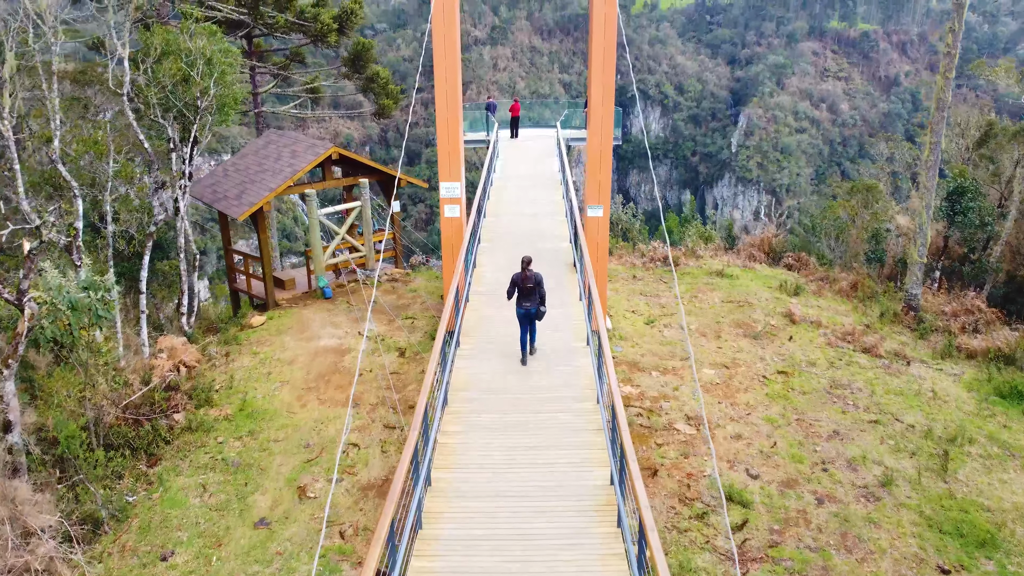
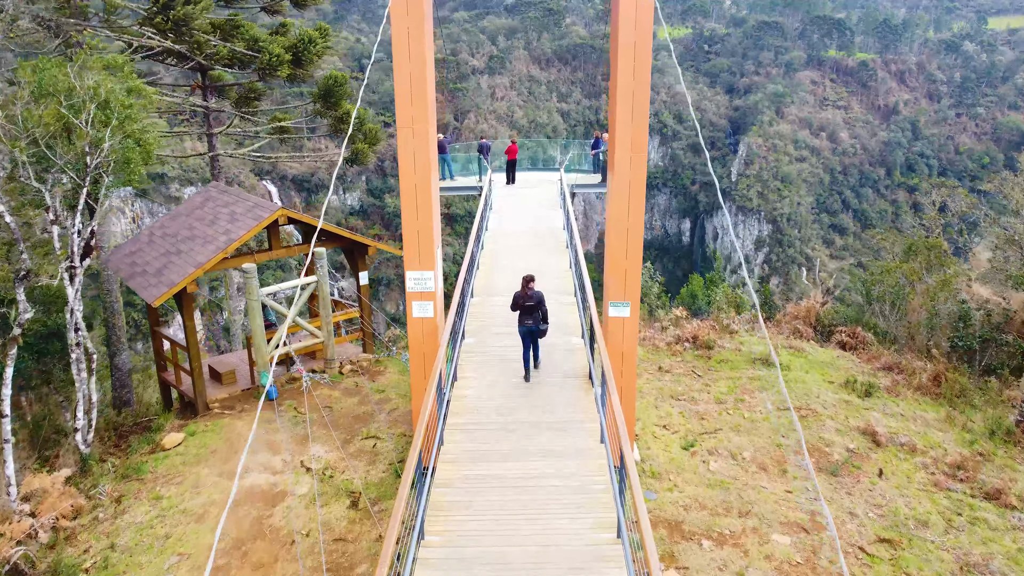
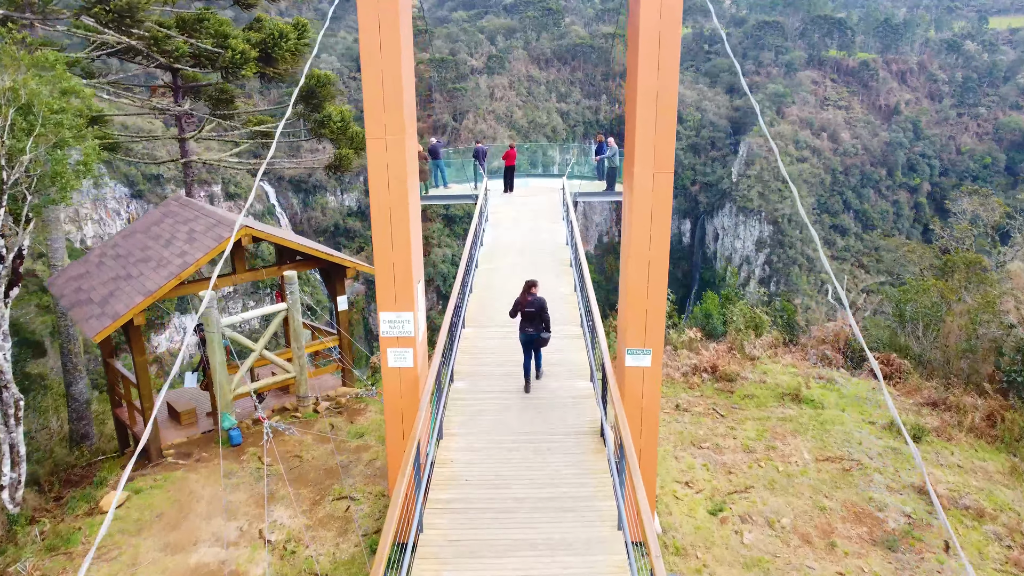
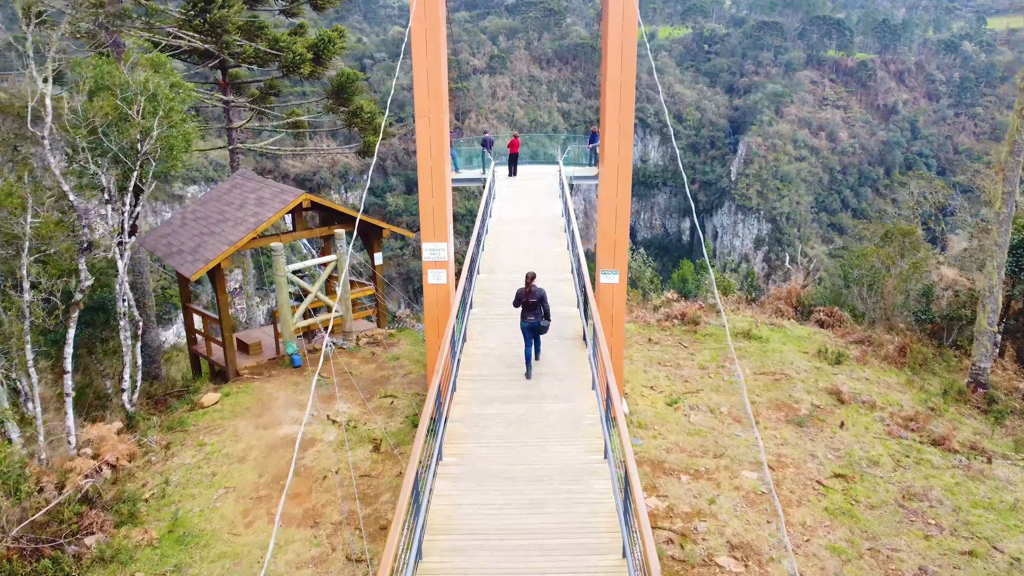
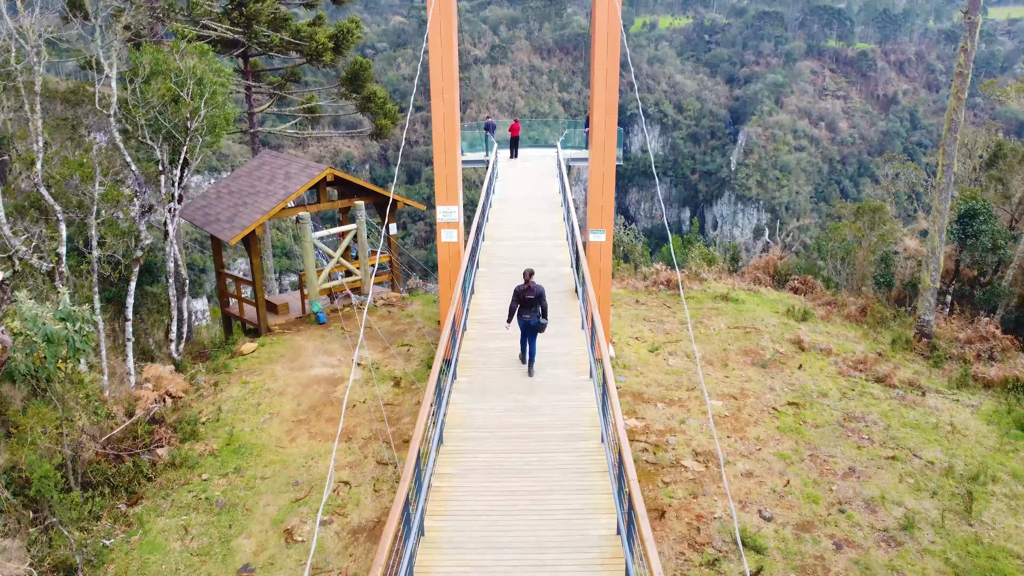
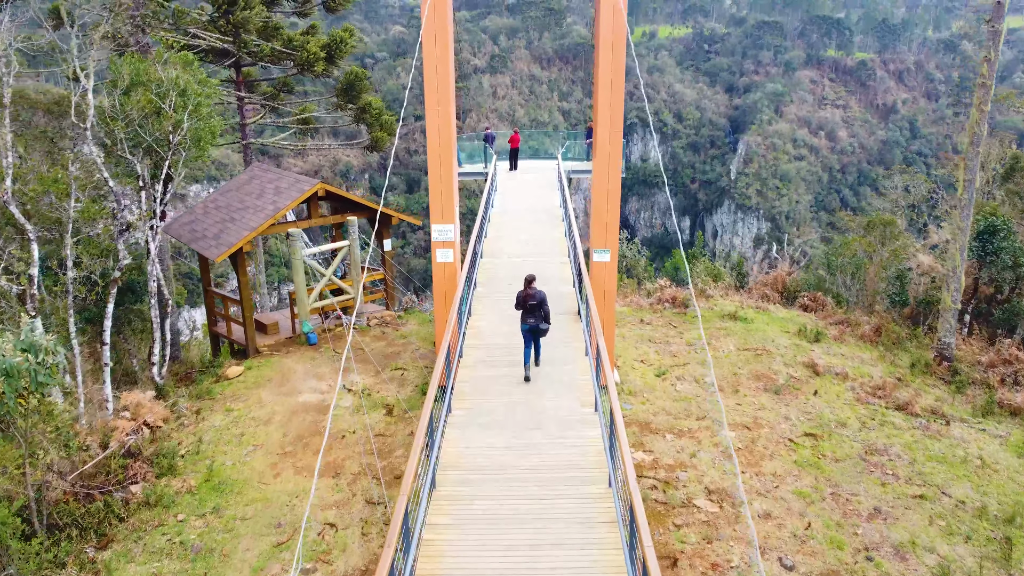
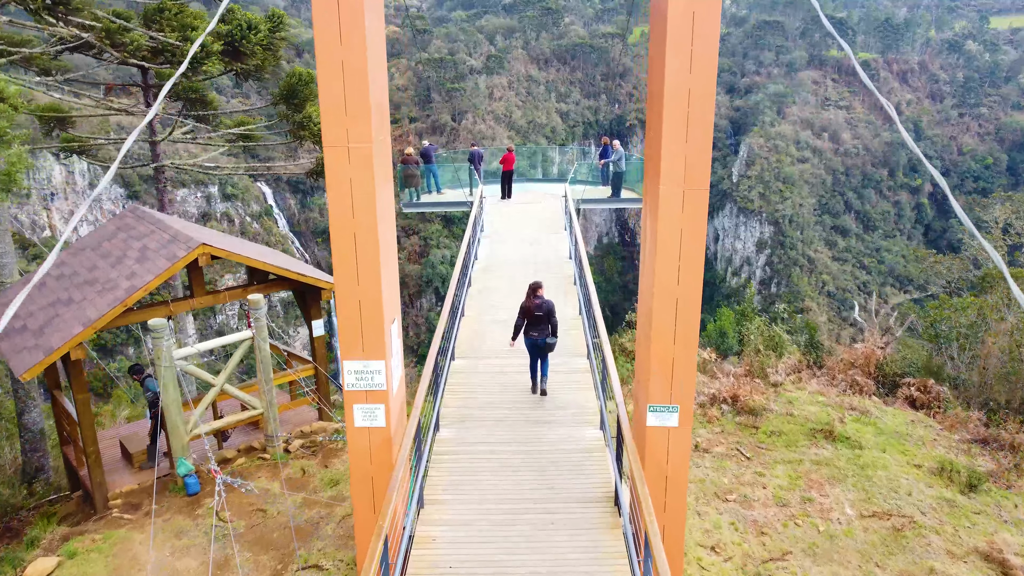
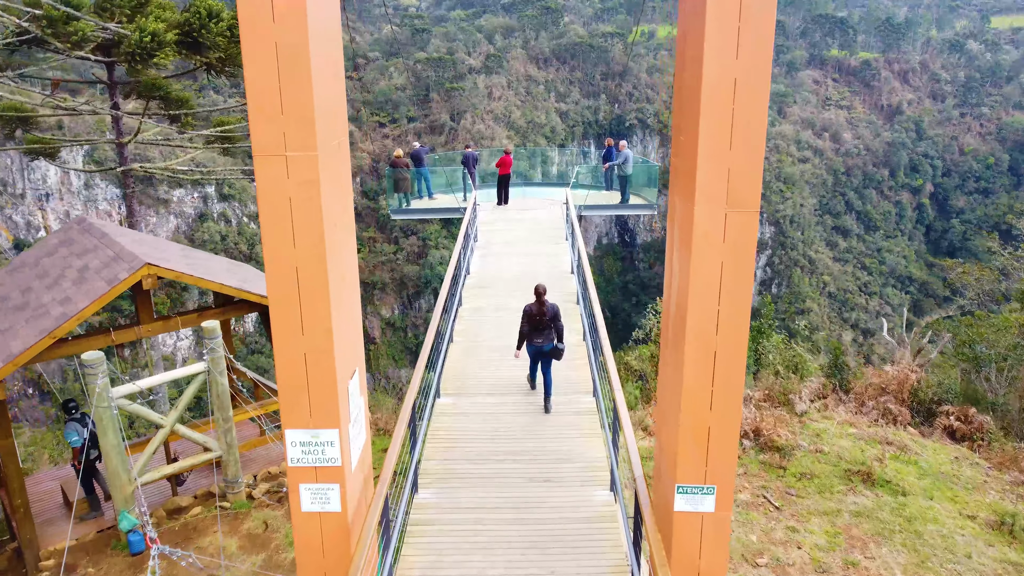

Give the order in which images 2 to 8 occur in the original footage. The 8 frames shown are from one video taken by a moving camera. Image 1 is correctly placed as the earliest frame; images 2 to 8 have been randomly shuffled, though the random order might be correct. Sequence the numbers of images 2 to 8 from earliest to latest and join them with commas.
5, 6, 4, 2, 3, 7, 8
